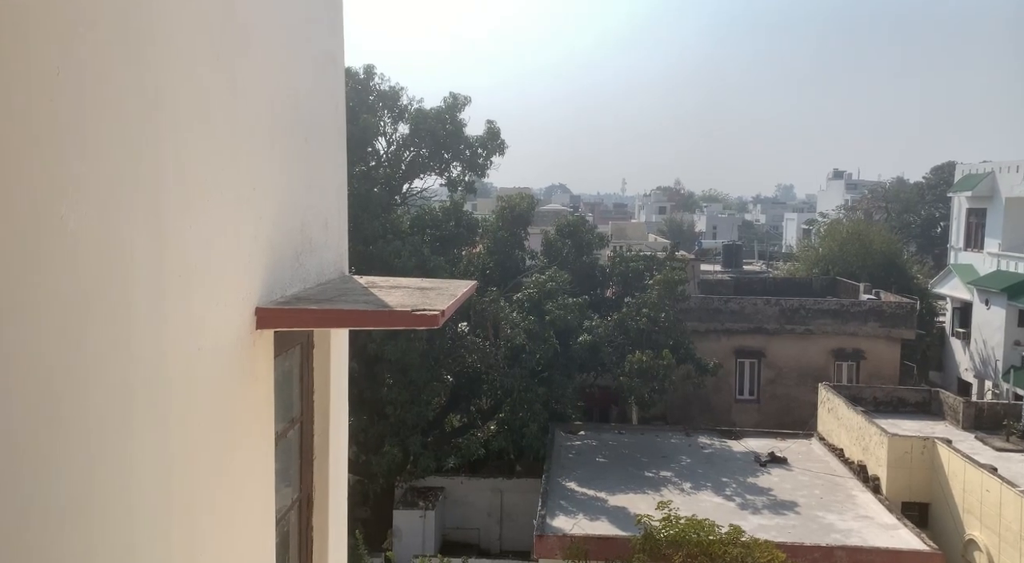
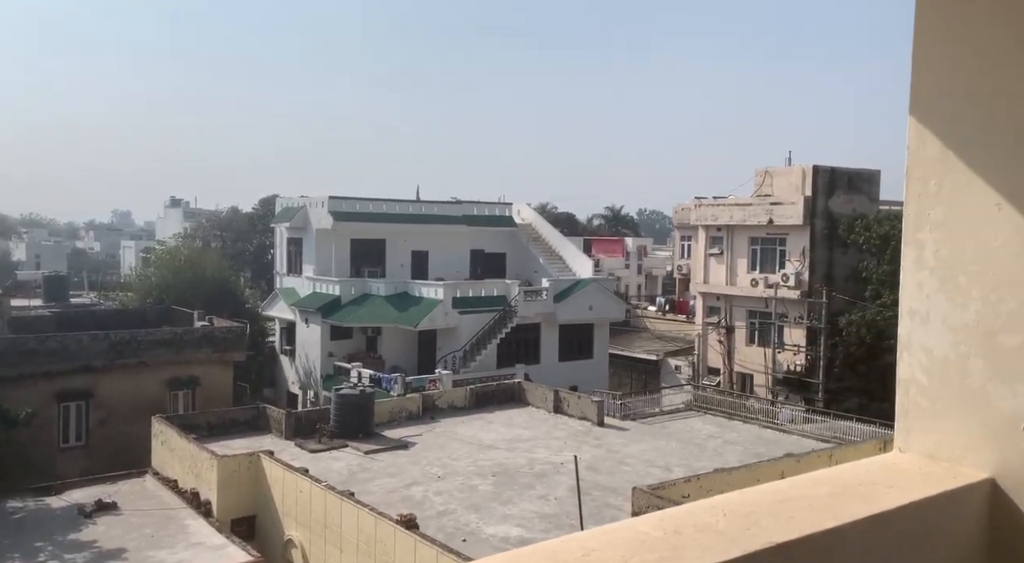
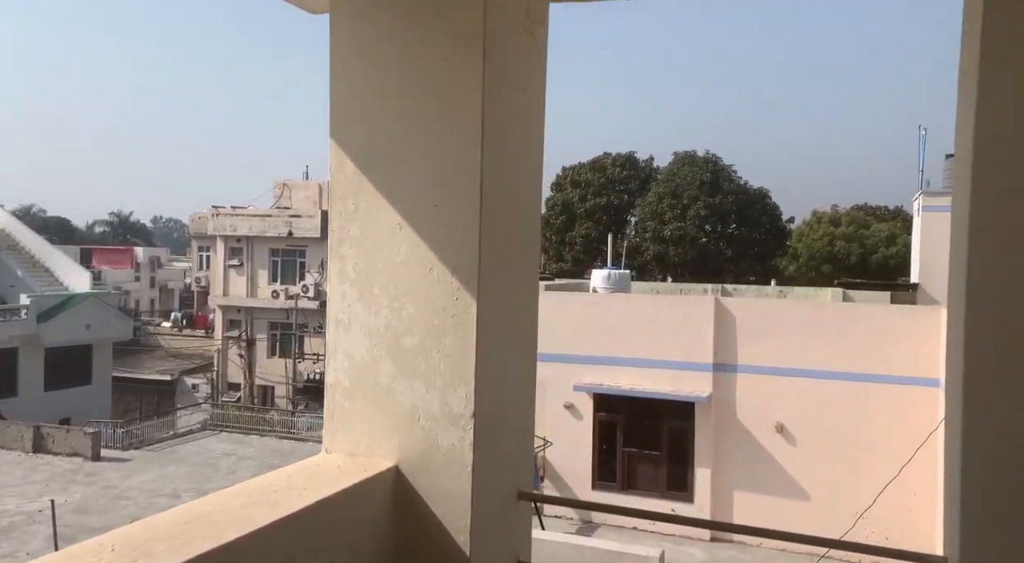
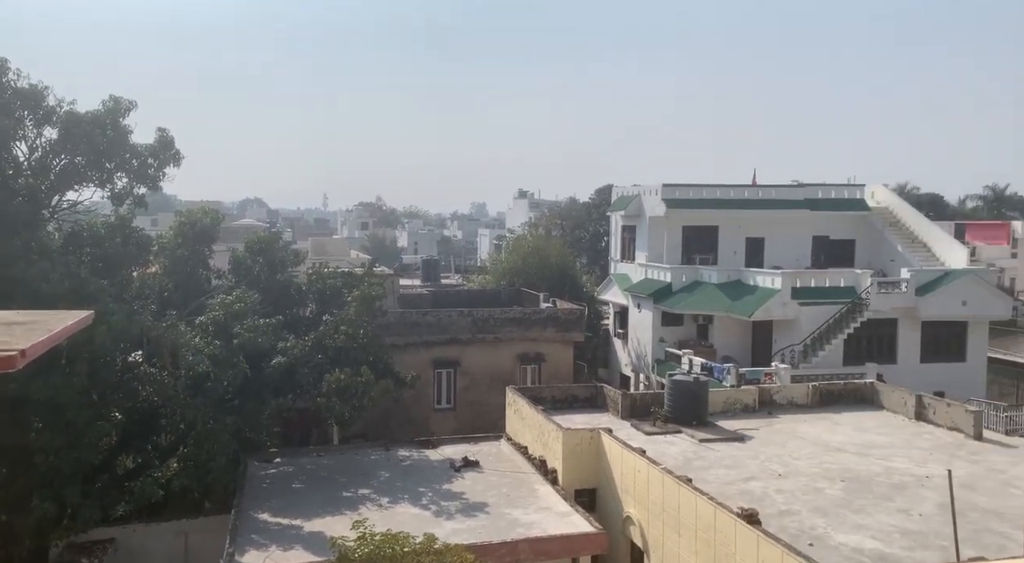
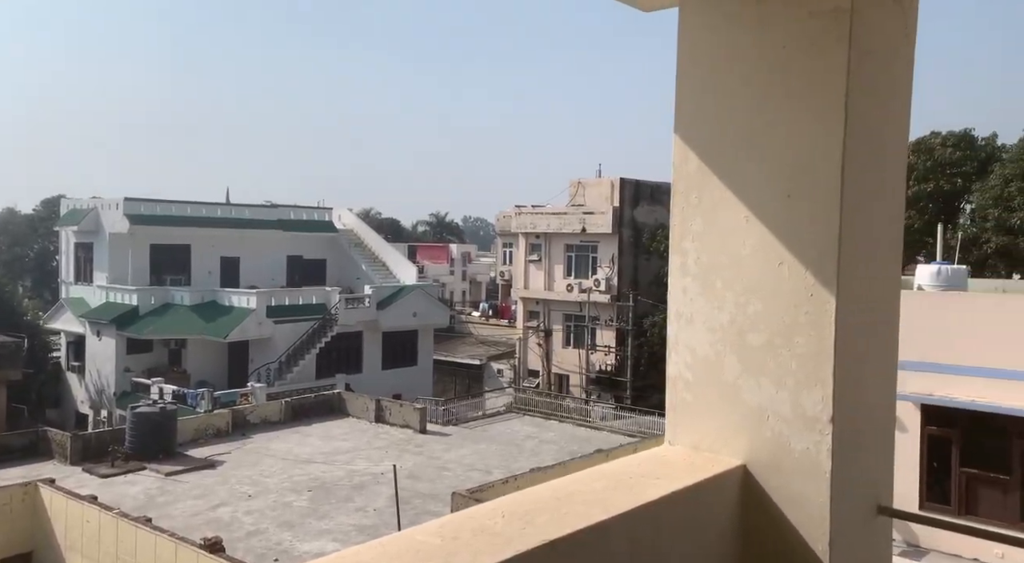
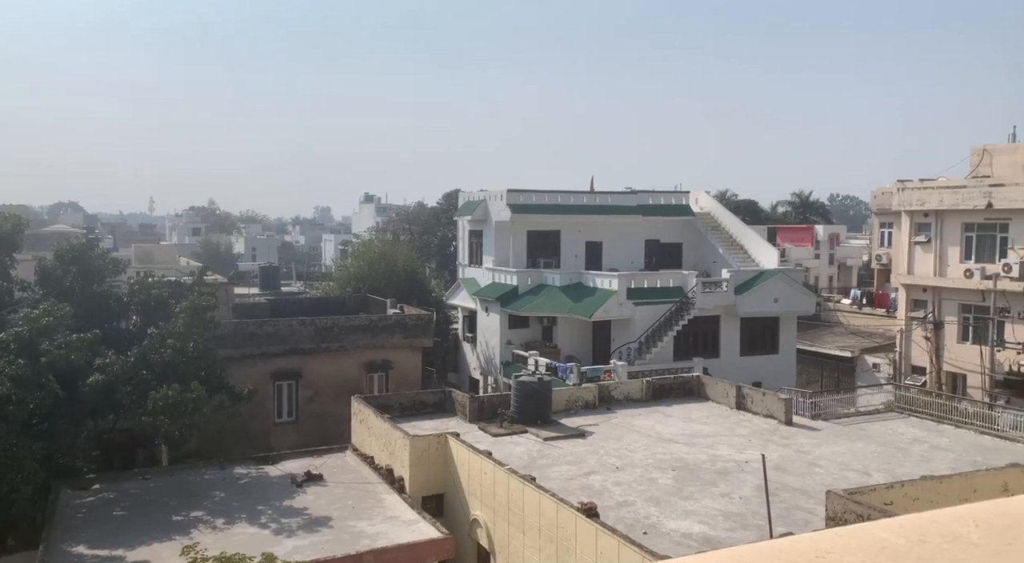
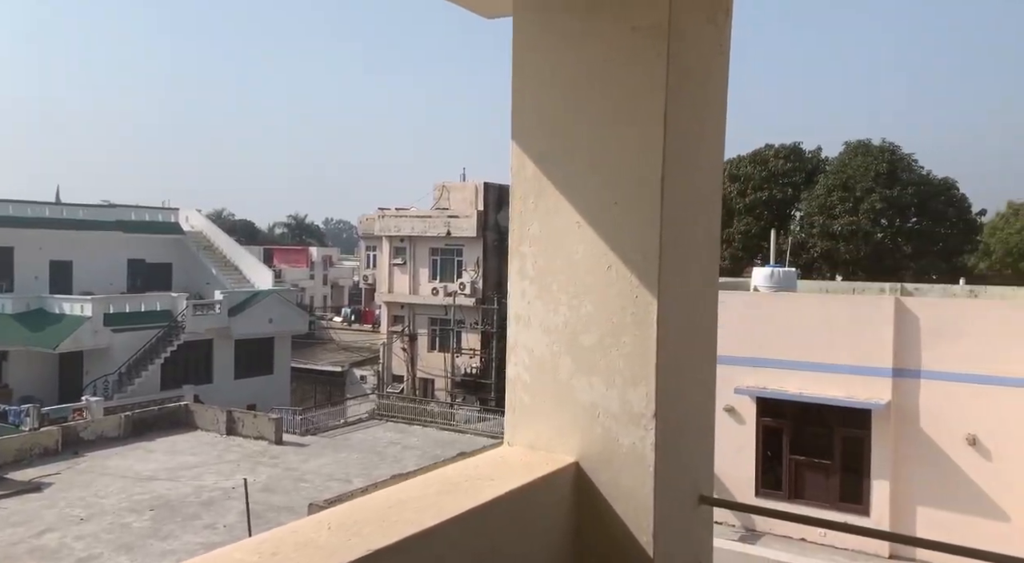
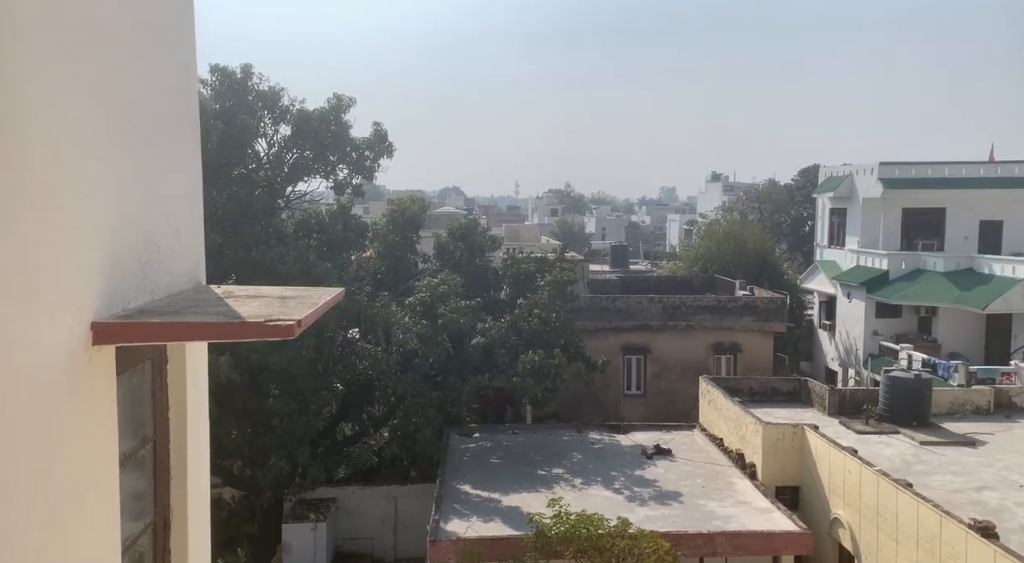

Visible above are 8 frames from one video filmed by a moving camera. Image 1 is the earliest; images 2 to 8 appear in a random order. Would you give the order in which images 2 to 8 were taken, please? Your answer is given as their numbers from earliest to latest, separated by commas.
8, 4, 6, 2, 5, 7, 3
